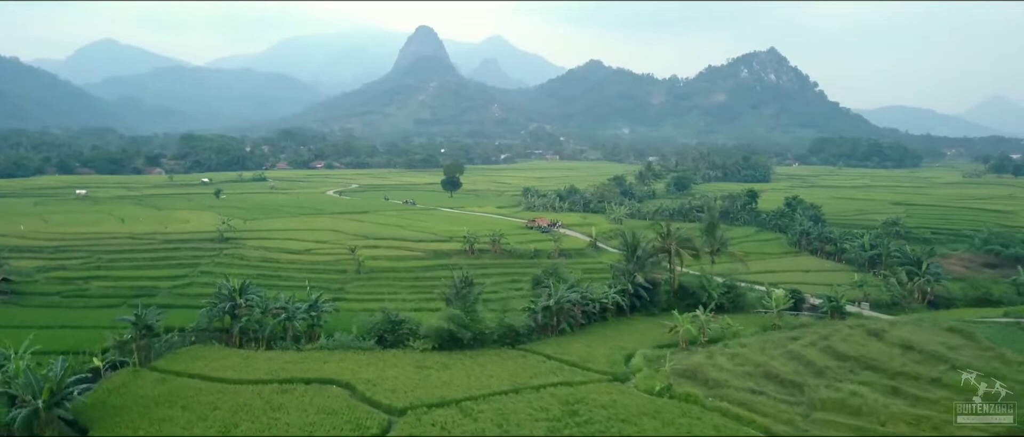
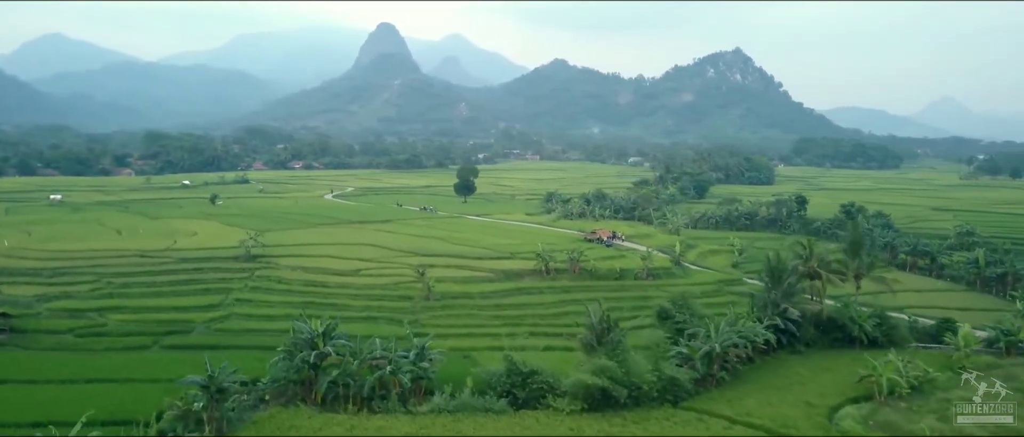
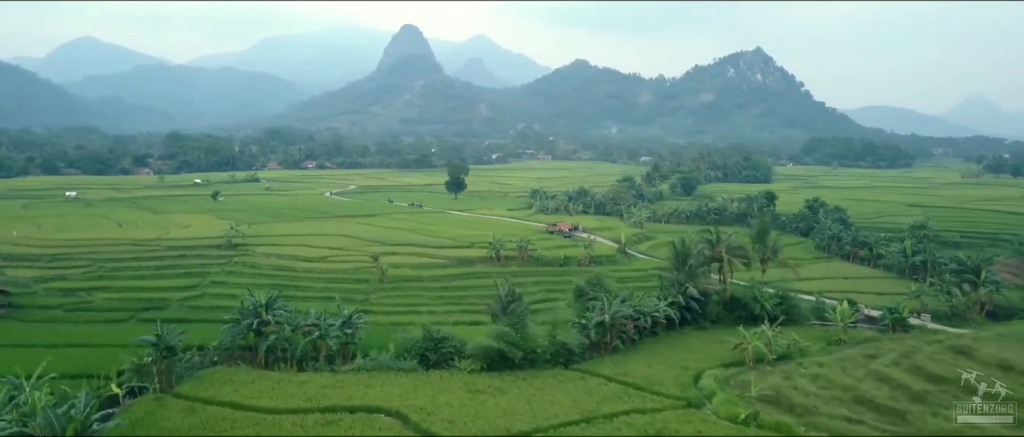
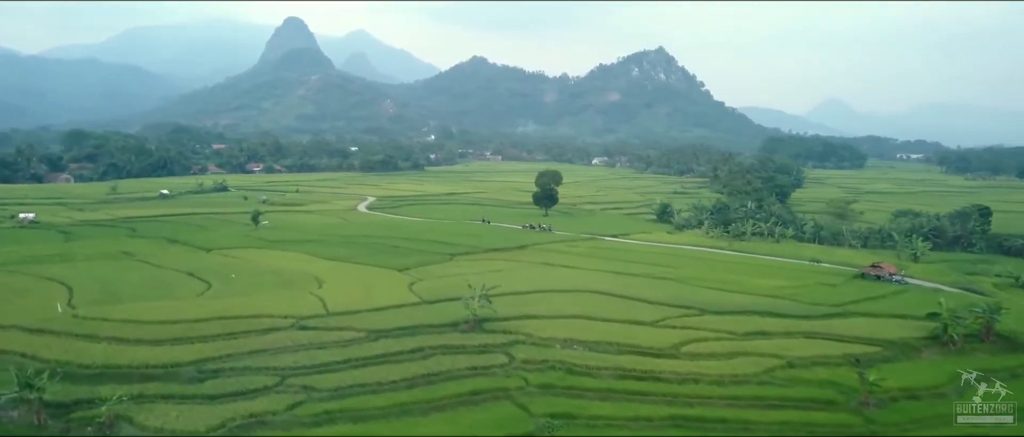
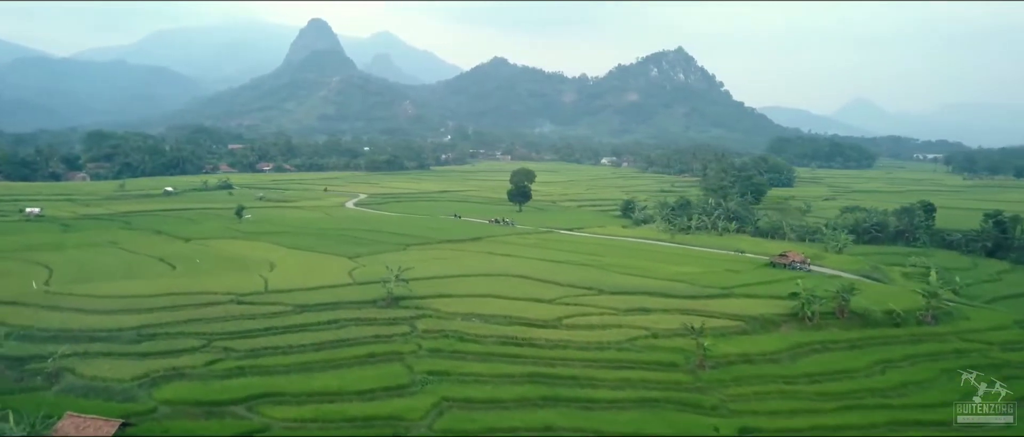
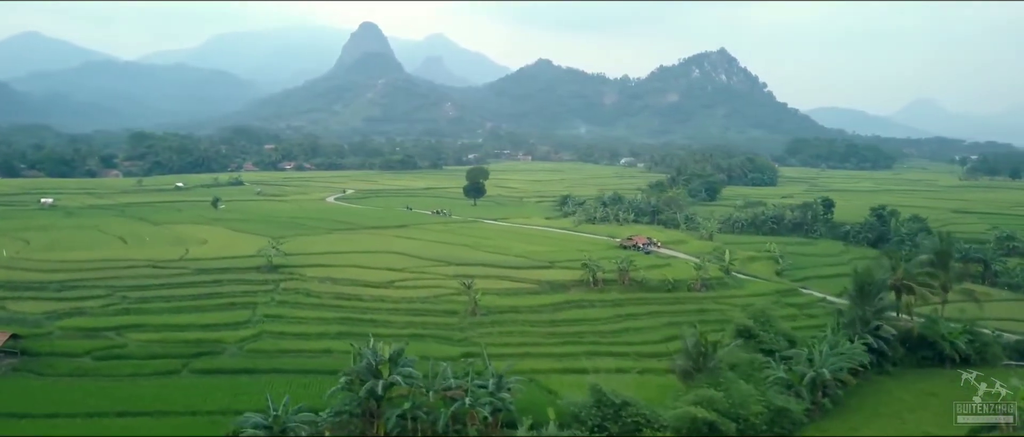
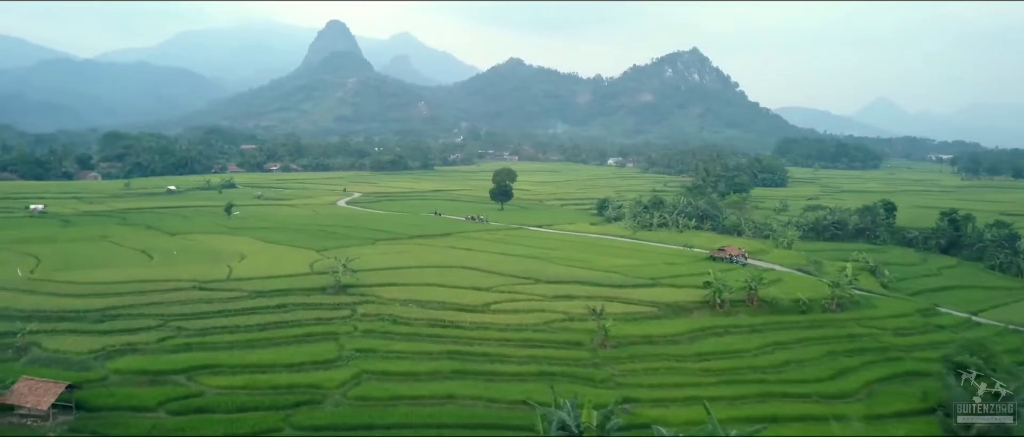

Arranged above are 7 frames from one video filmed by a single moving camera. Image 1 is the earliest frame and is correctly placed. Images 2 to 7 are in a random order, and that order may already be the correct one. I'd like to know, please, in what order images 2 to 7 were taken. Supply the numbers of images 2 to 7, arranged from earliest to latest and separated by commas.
3, 2, 6, 7, 5, 4
